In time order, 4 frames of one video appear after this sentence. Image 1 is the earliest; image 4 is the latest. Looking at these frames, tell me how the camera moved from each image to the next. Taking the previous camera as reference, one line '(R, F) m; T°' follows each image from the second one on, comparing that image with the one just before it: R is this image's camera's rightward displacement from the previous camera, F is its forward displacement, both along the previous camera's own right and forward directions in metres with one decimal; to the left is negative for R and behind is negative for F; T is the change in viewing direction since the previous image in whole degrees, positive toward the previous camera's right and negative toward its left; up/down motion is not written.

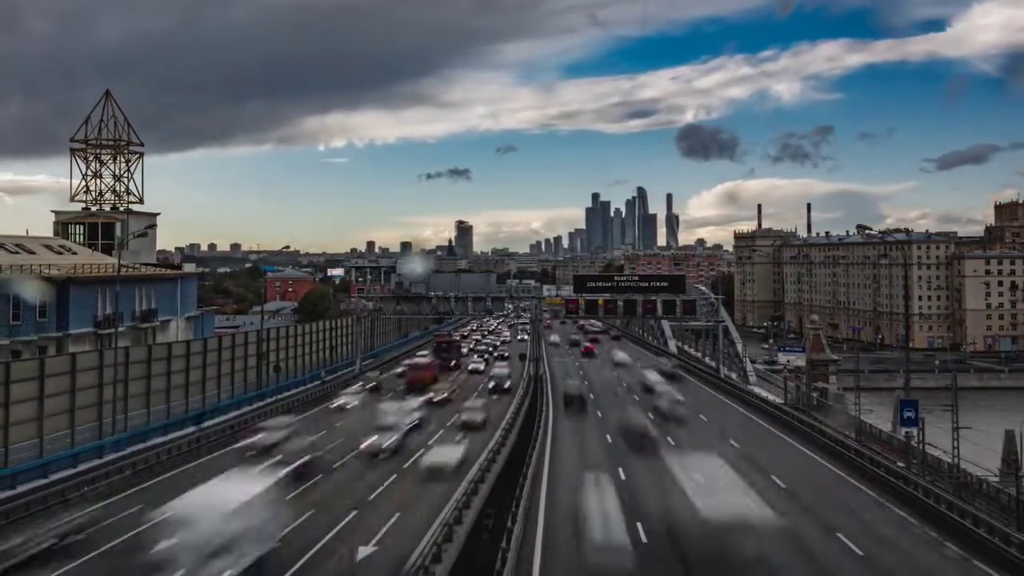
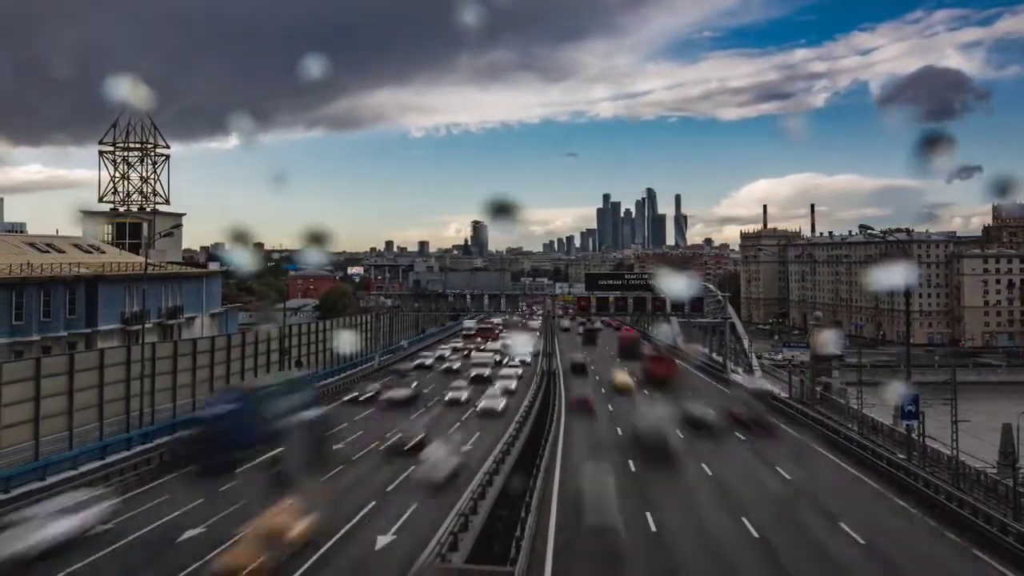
(0.0, -1.1) m; -1°
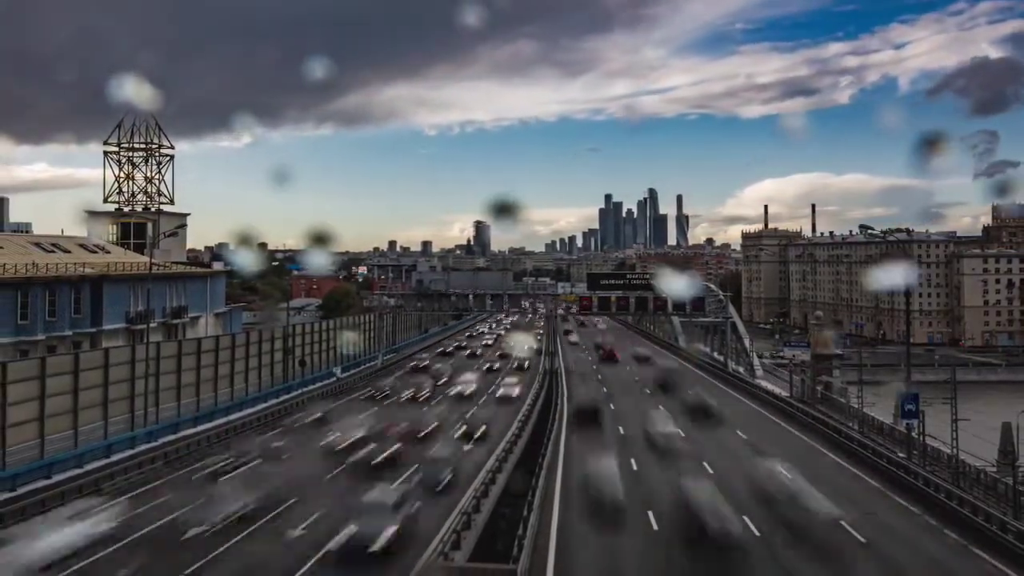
(0.0, -0.2) m; 0°
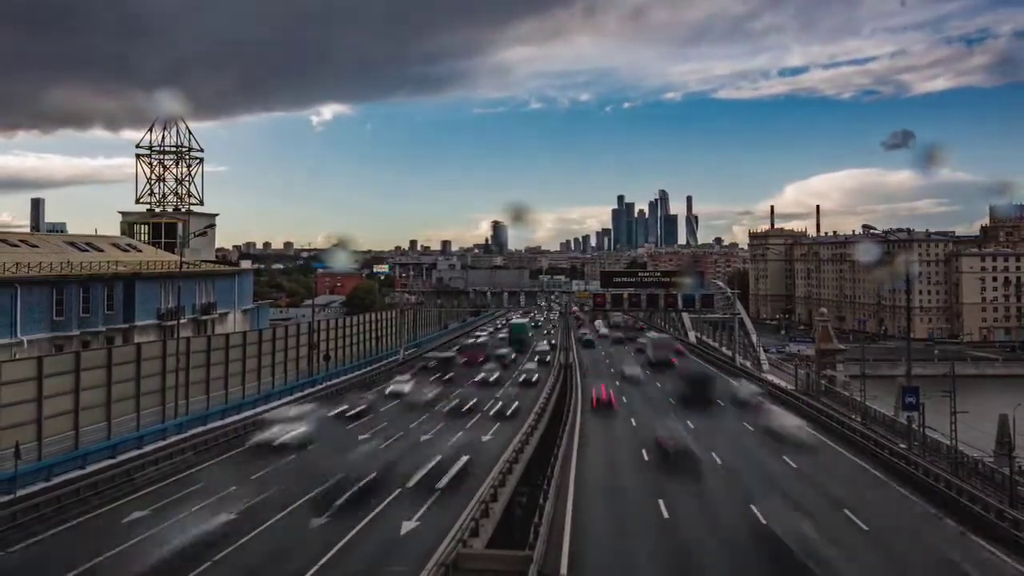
(0.0, -1.4) m; -1°
